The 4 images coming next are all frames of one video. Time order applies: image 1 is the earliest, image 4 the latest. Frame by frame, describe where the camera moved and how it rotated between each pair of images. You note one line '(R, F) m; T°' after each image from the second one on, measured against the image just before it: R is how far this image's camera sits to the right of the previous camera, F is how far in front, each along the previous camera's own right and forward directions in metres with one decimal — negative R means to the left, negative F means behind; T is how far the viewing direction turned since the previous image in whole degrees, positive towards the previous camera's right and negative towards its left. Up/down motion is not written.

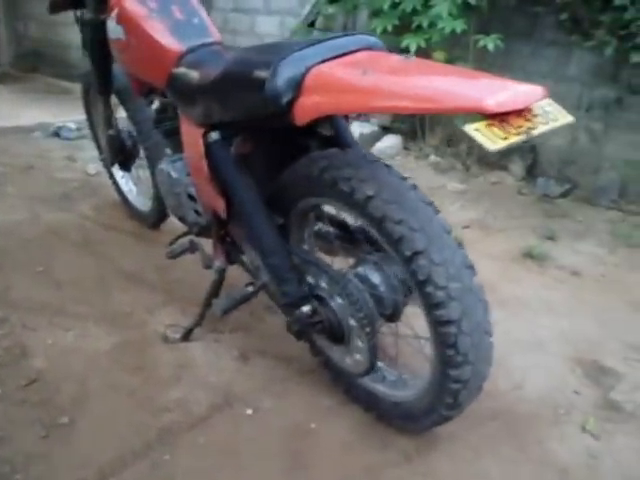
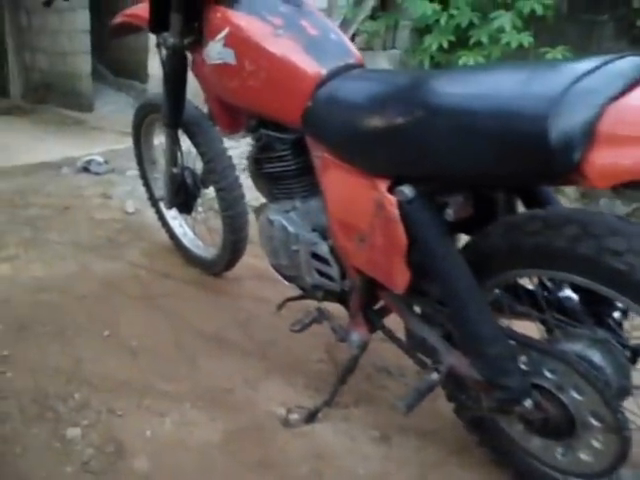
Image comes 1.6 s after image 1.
(-0.5, +0.4) m; +2°
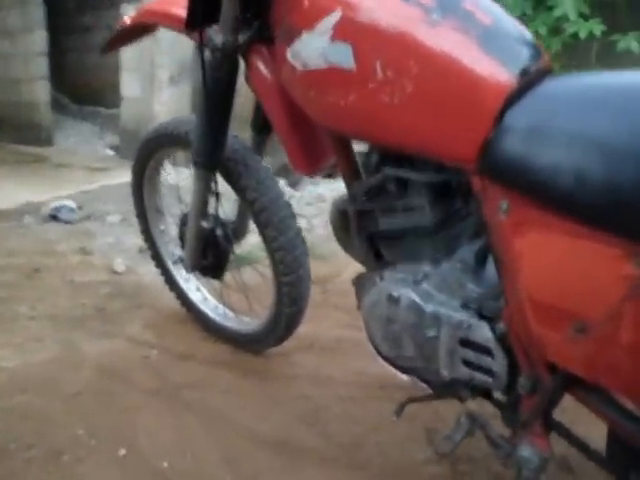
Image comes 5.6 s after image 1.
(-0.4, +0.7) m; +5°
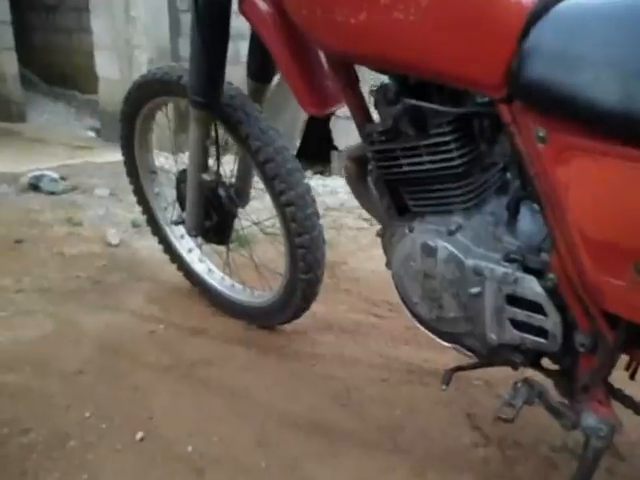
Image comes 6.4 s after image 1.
(-0.2, +0.3) m; +3°
